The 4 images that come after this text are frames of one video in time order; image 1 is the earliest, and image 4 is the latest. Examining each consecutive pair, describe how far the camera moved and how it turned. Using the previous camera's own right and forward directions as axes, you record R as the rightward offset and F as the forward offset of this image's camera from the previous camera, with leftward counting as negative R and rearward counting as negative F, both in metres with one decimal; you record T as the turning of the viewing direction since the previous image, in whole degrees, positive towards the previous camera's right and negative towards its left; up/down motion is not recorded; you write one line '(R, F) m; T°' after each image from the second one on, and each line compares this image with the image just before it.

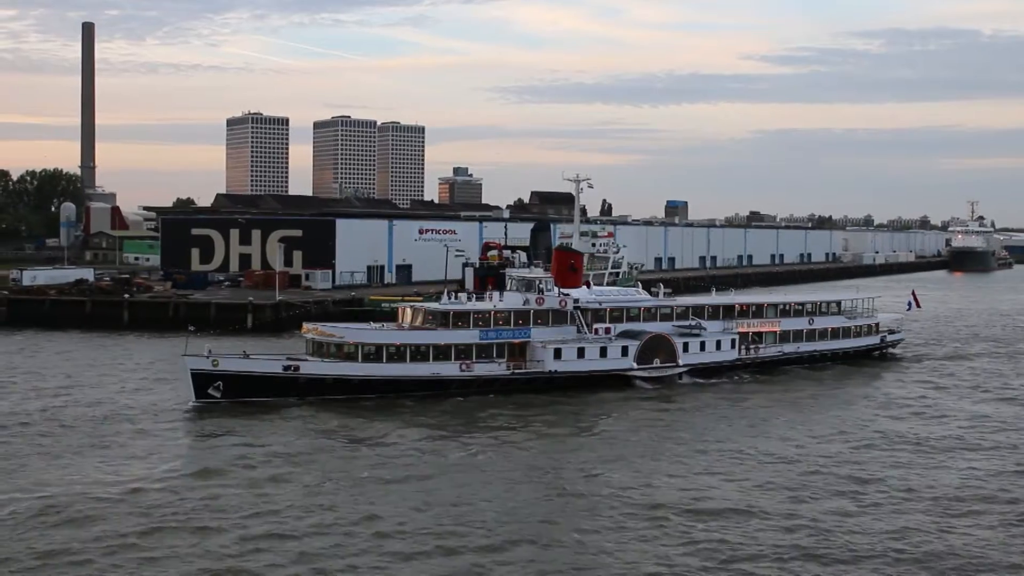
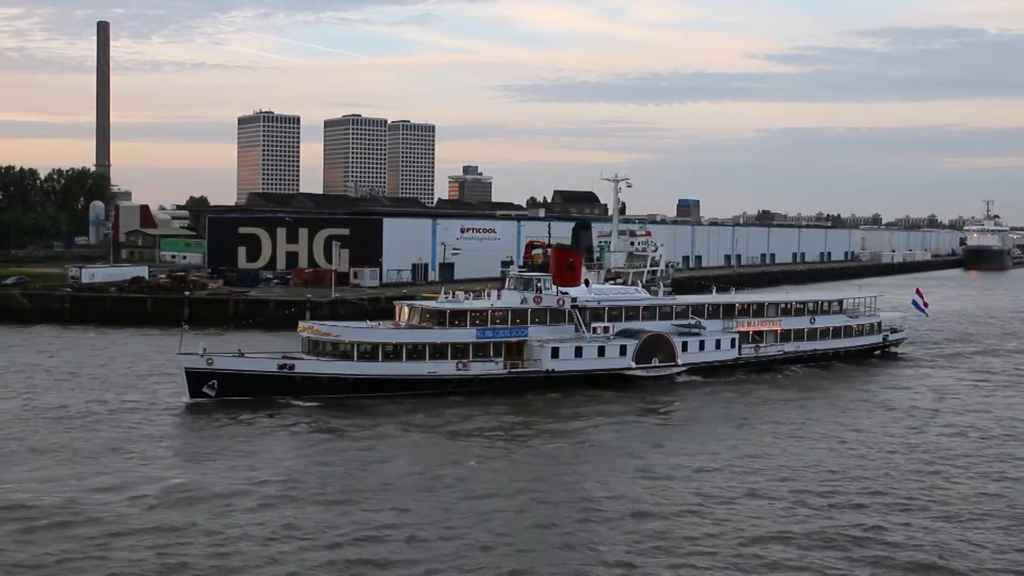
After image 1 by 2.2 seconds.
(-1.3, -0.7) m; 0°
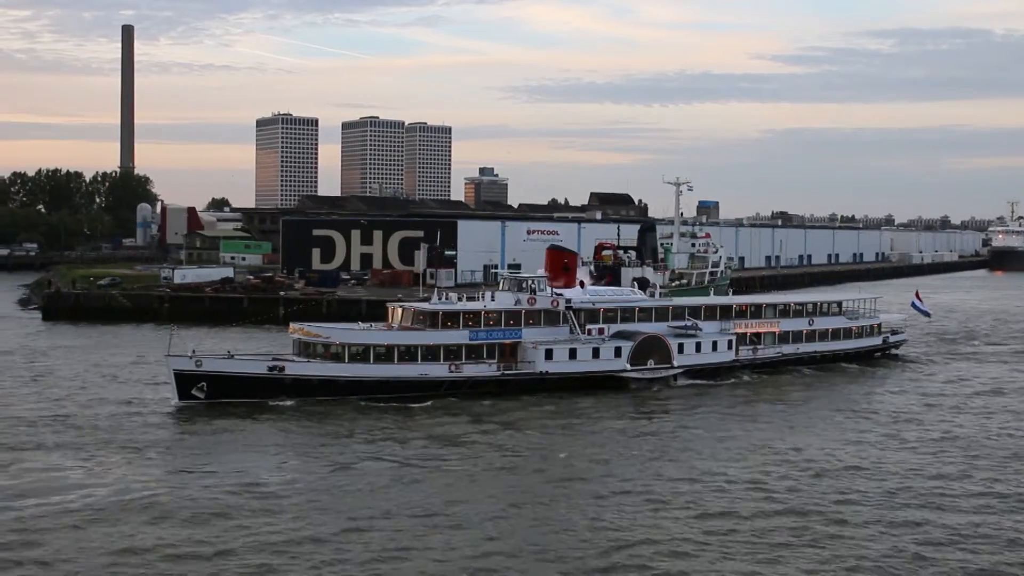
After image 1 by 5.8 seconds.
(-2.2, -1.1) m; 0°
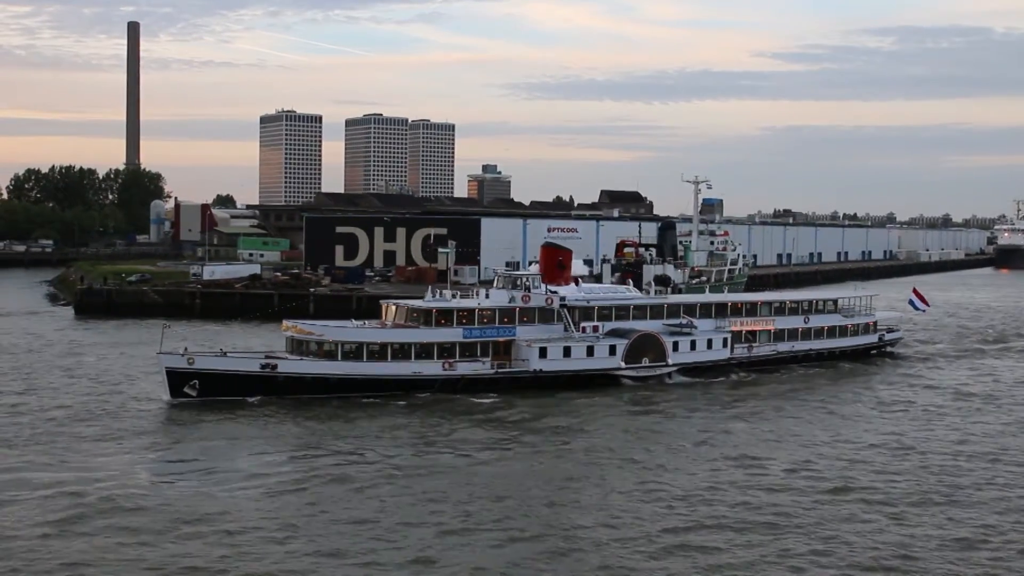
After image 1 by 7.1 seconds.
(-0.8, -0.4) m; 0°
